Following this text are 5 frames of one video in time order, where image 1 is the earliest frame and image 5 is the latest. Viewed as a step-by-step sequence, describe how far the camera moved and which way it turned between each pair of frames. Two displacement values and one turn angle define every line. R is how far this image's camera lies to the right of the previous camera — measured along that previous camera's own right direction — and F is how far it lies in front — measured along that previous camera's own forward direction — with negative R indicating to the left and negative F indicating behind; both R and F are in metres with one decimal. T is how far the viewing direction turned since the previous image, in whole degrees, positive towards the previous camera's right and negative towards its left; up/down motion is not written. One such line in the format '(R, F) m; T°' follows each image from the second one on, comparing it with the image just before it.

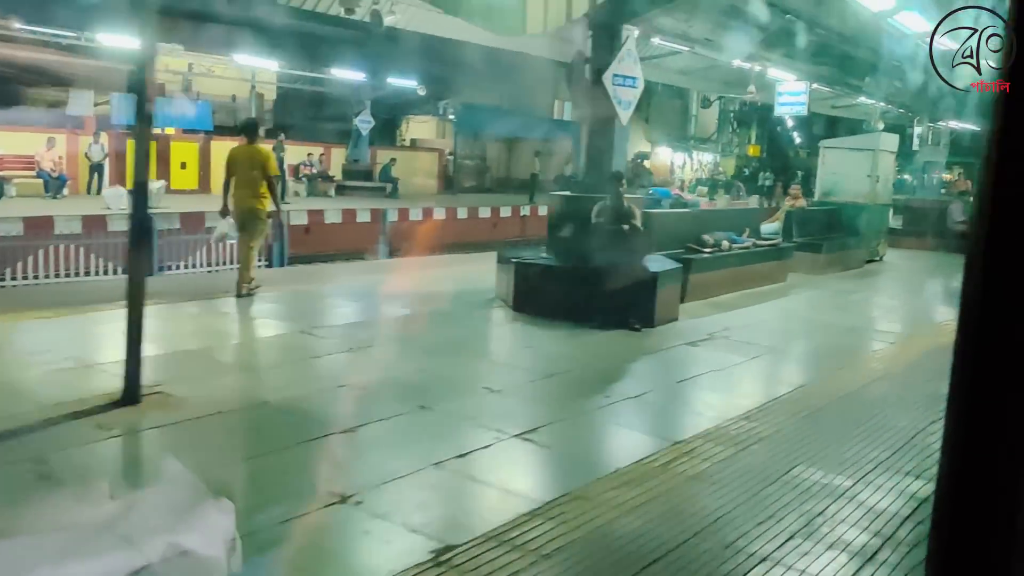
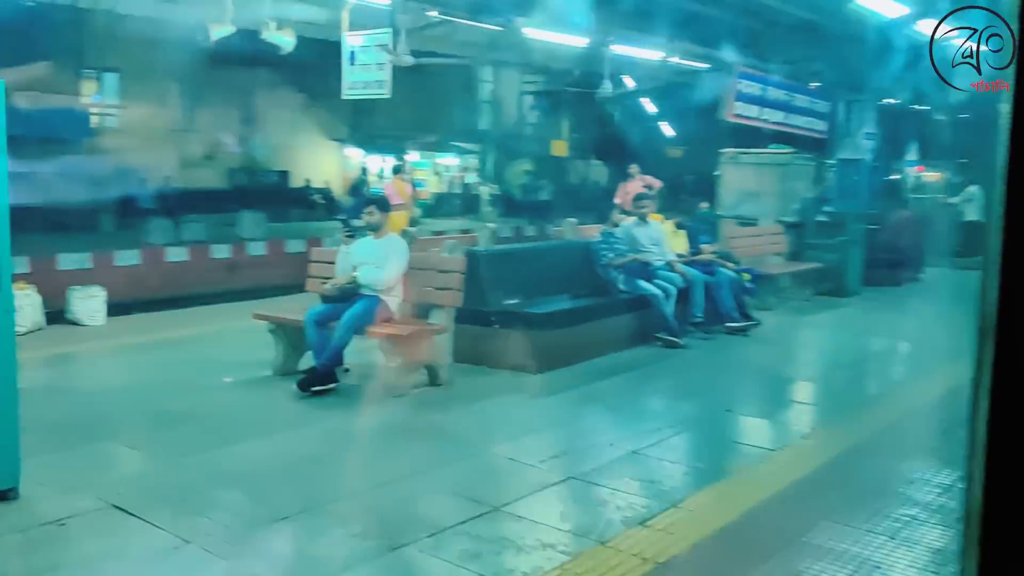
(0.0, +0.4) m; -36°
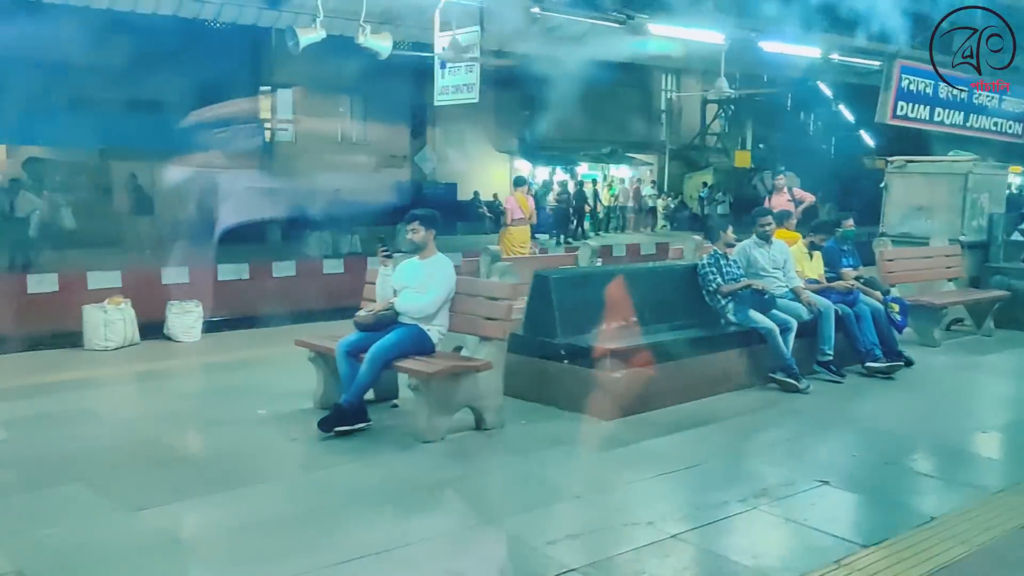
(+0.8, +0.8) m; -13°
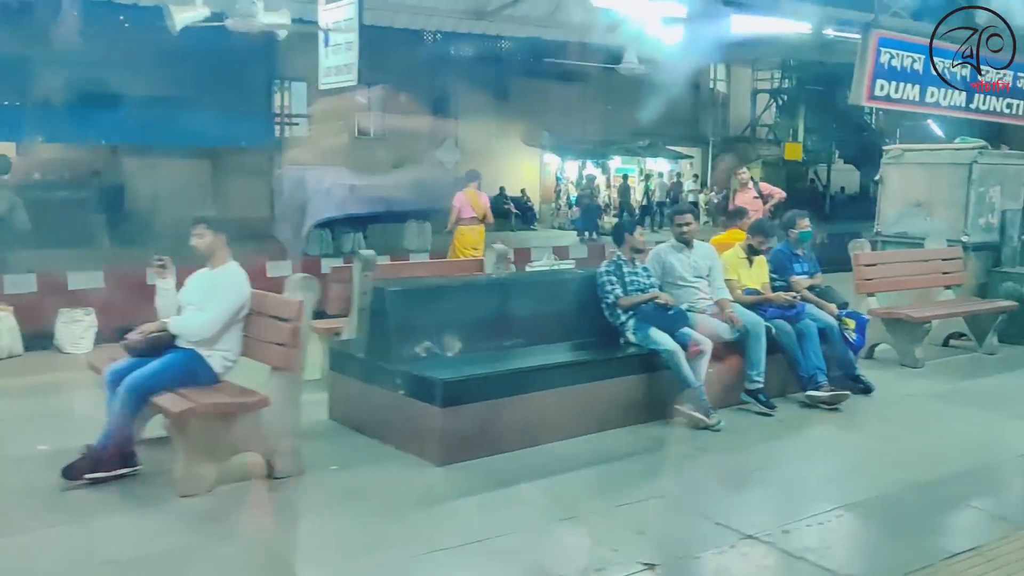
(+1.5, +1.0) m; -5°
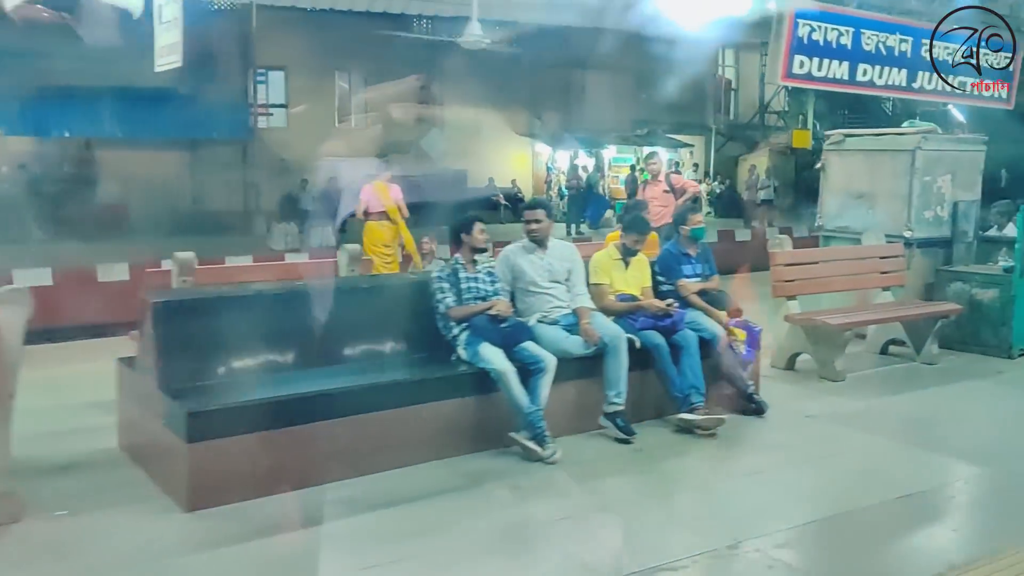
(+1.3, +0.7) m; -2°
